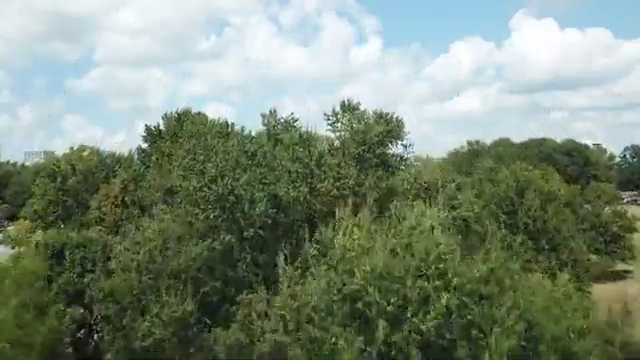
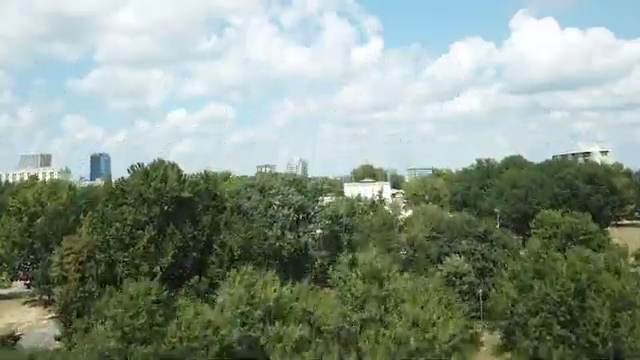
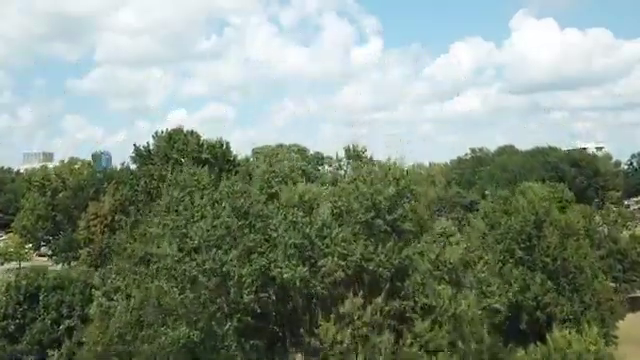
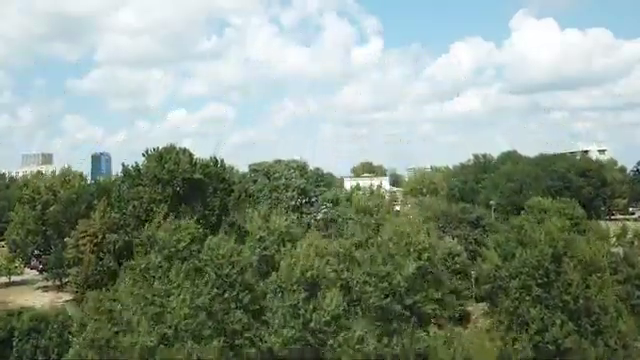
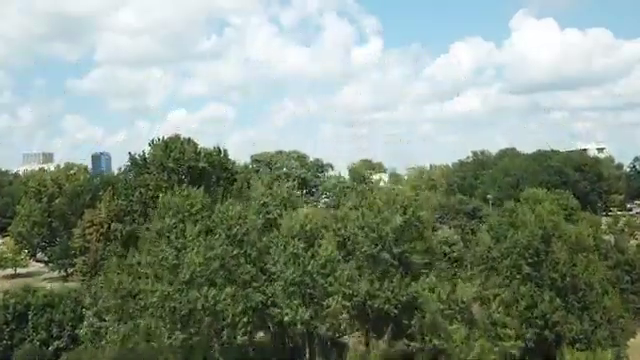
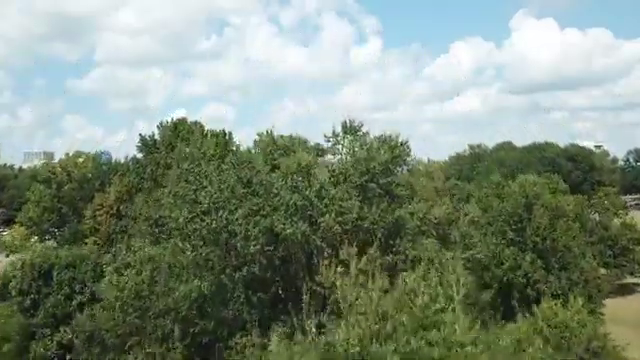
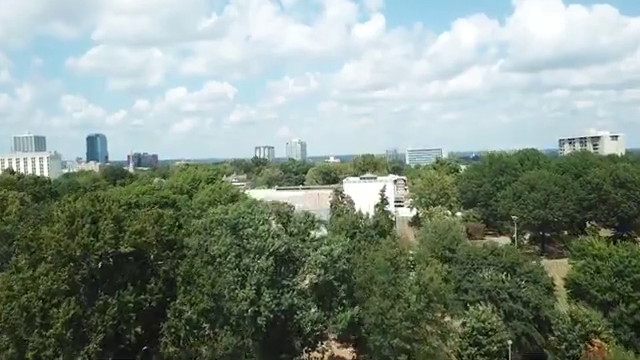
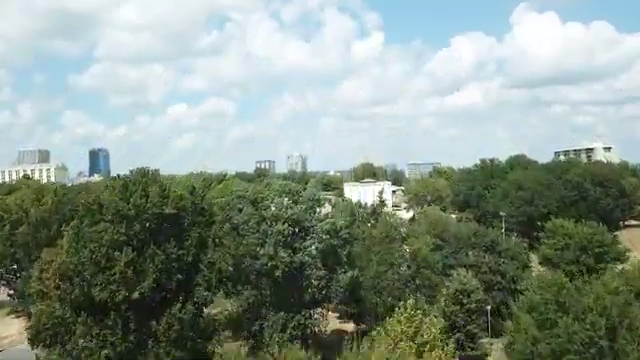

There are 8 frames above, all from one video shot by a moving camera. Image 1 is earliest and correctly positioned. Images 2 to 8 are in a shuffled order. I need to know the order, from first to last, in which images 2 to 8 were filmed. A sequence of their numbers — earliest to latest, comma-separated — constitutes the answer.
6, 3, 5, 4, 2, 8, 7
